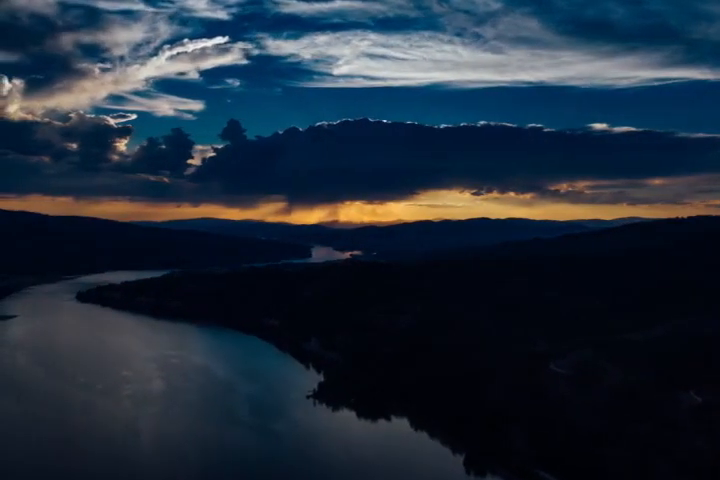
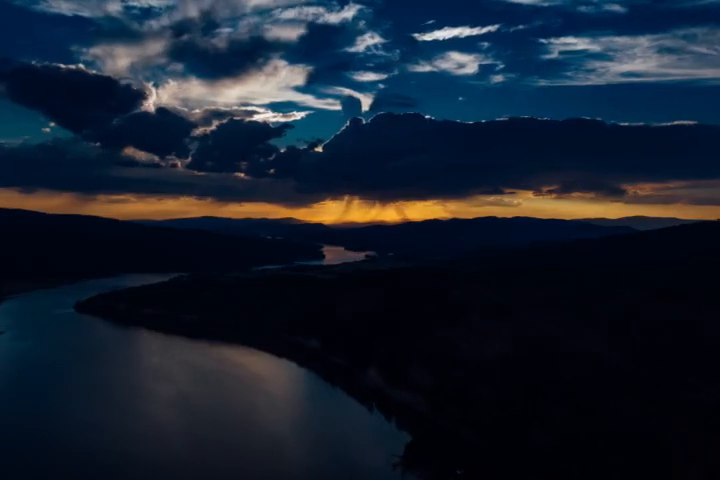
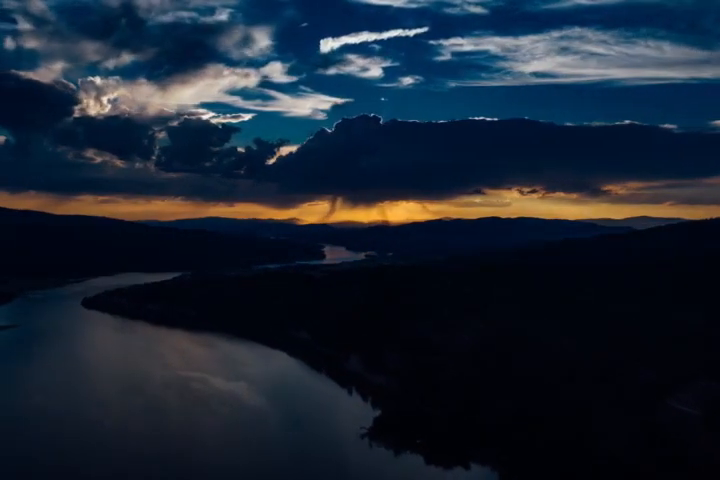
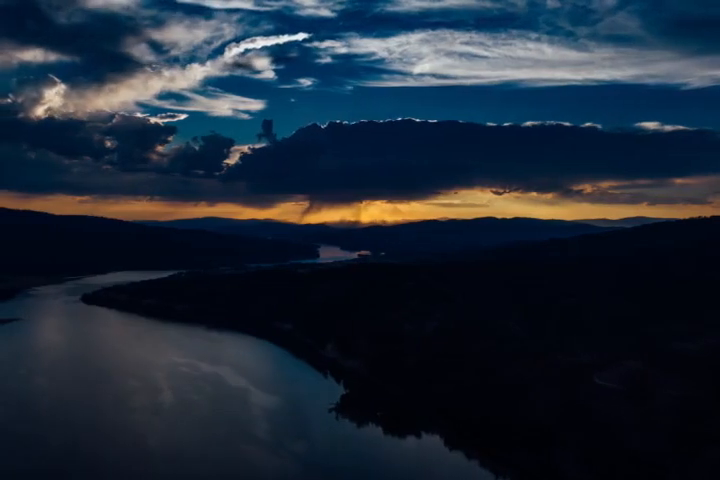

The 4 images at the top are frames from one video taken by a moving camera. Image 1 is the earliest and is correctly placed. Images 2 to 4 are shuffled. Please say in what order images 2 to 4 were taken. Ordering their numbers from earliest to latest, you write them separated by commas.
4, 3, 2
